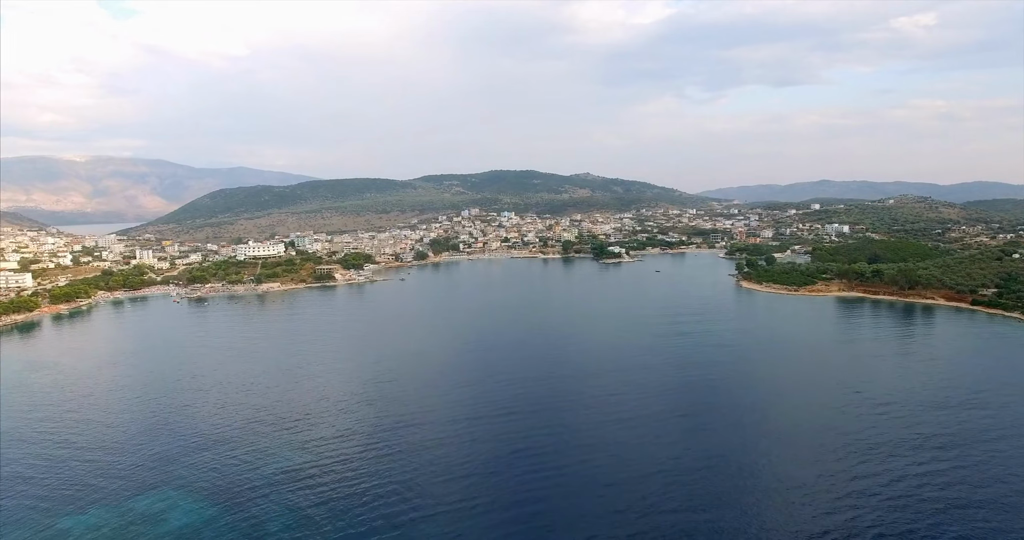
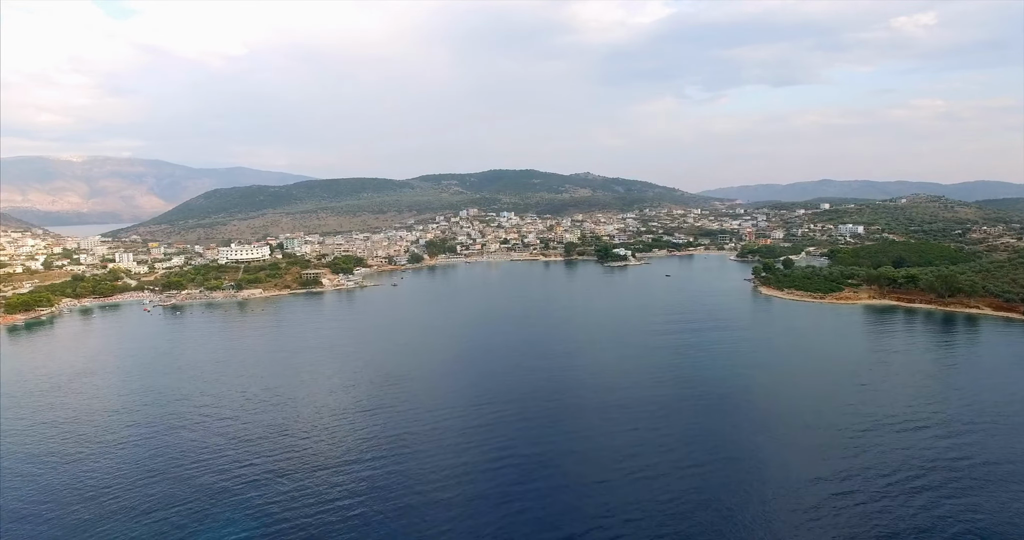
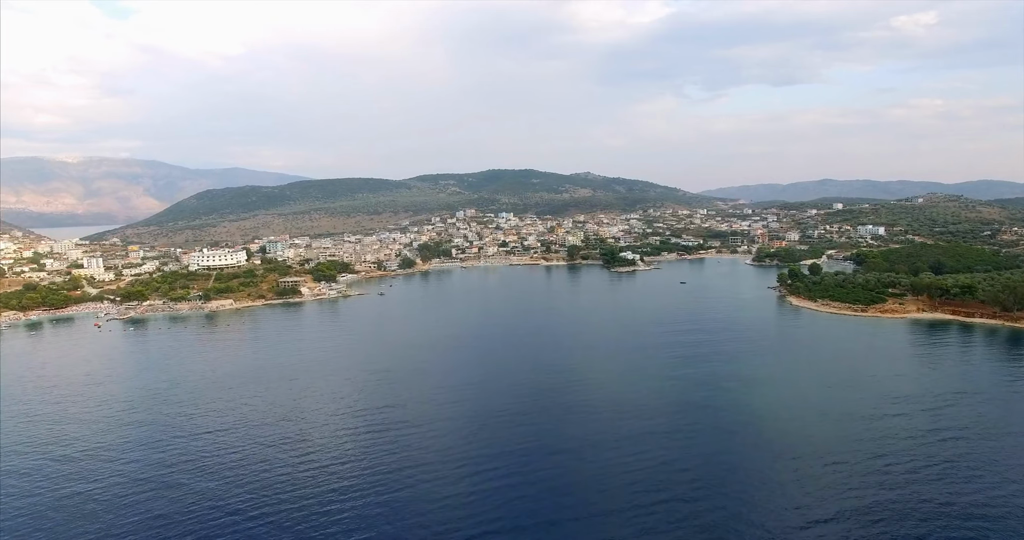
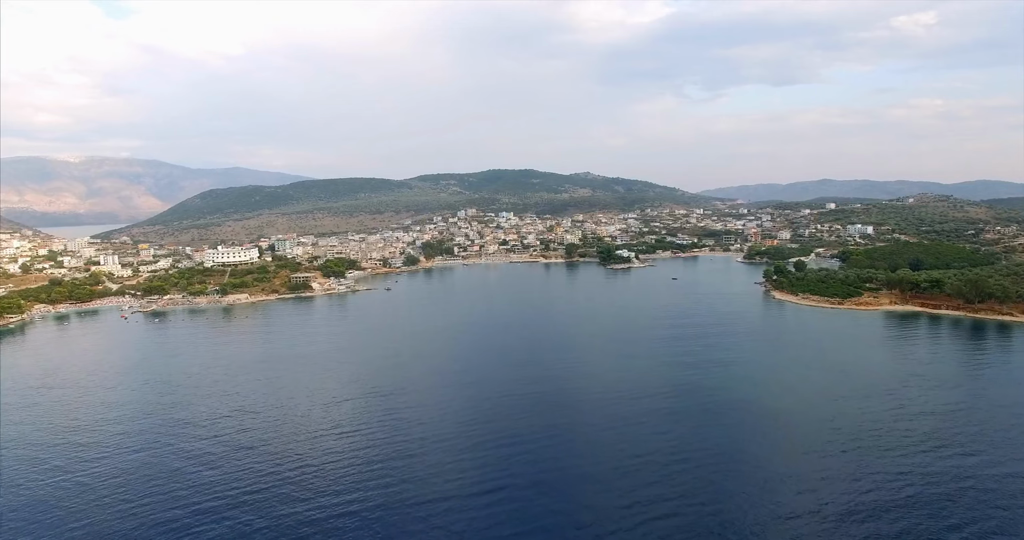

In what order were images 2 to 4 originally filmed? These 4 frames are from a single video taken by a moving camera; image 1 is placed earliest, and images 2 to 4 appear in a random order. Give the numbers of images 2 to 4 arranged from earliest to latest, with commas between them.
2, 4, 3
